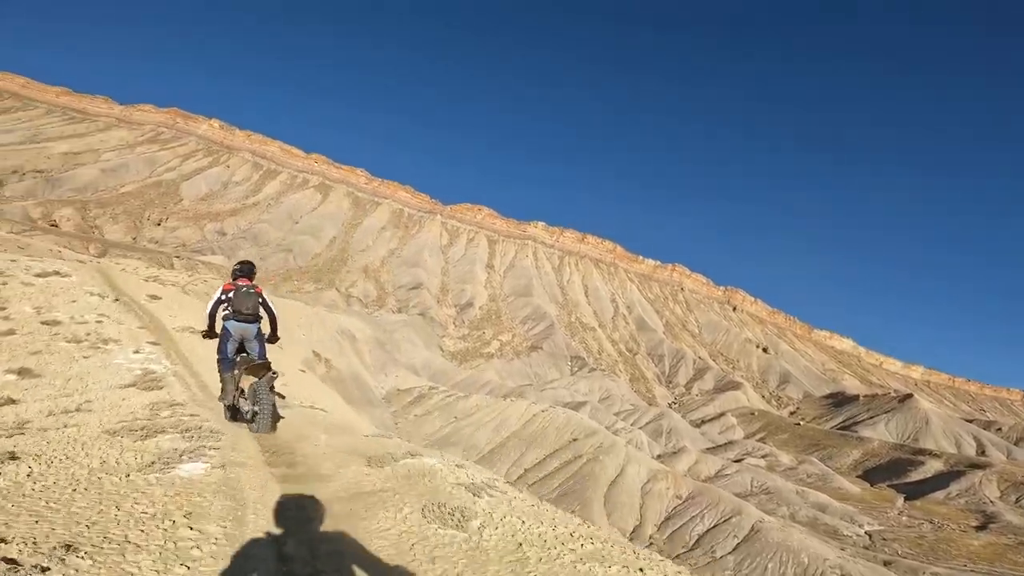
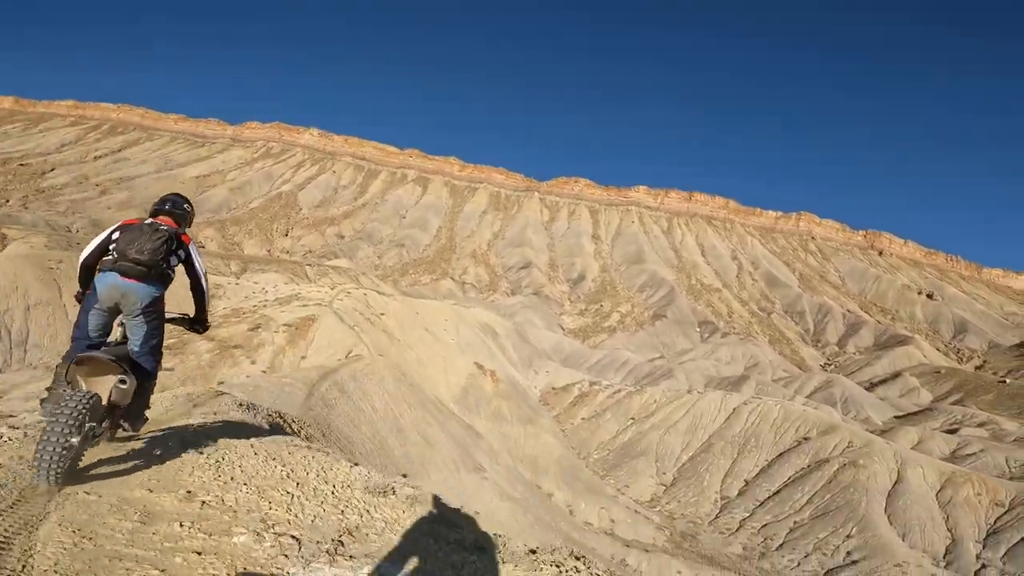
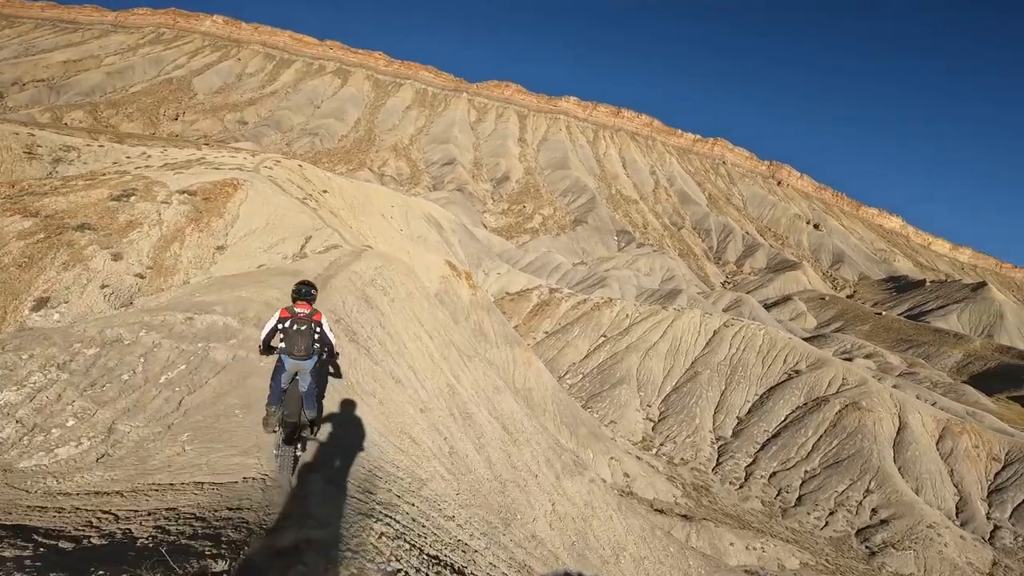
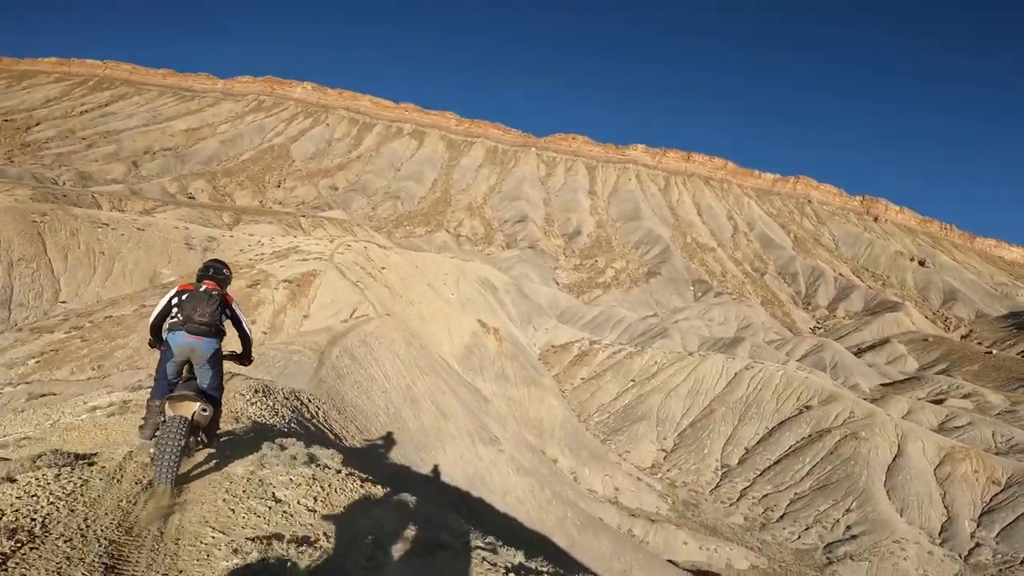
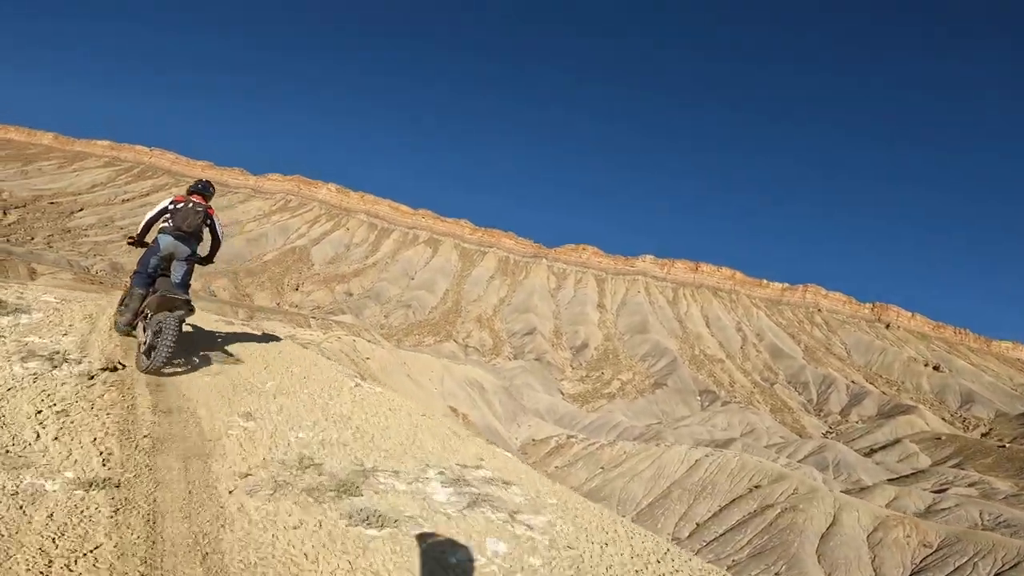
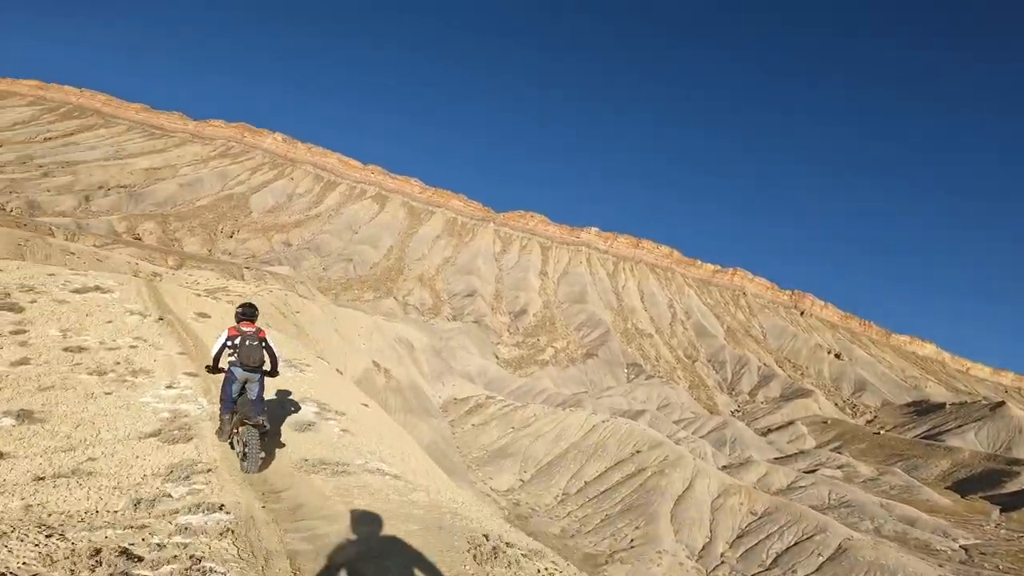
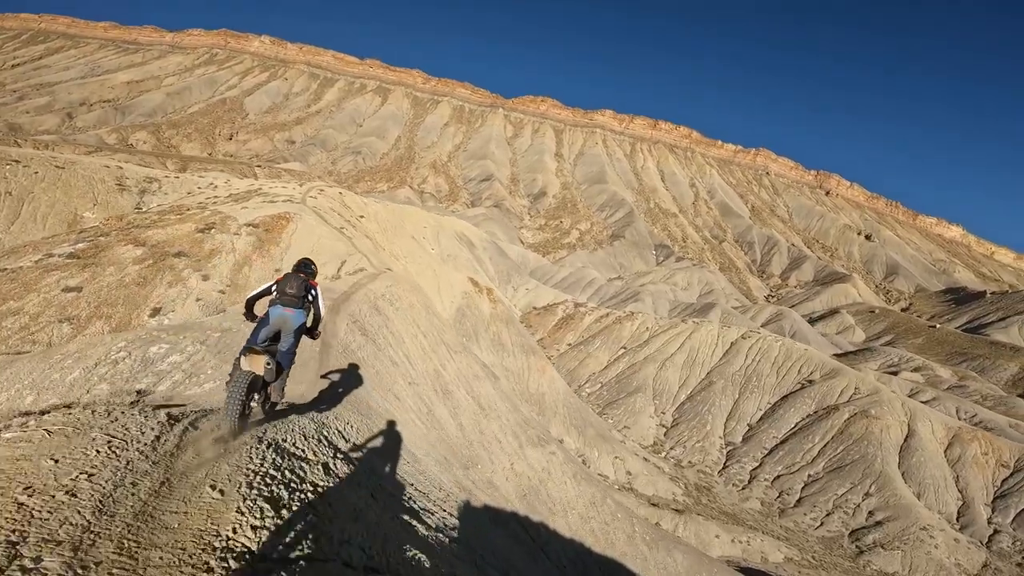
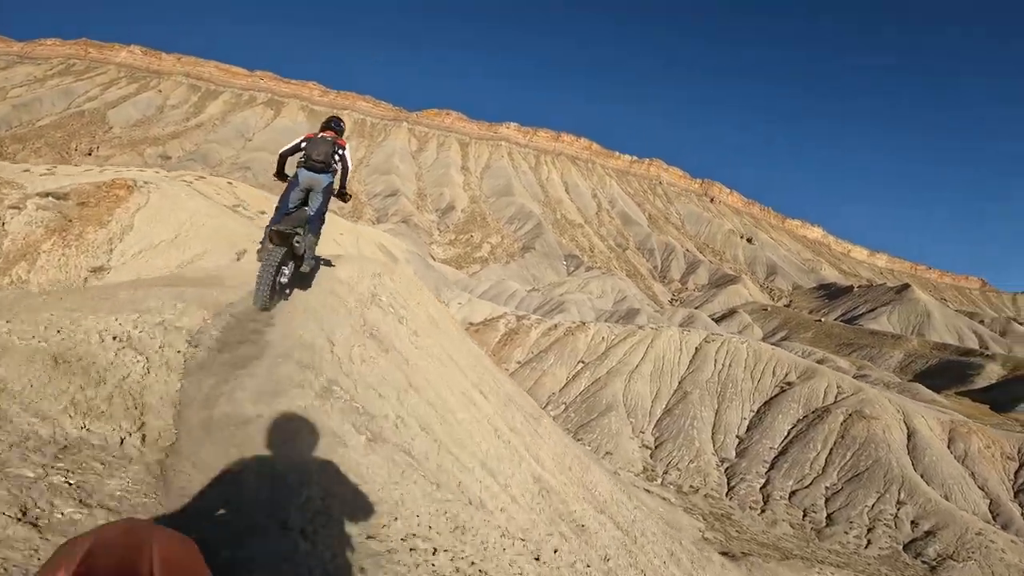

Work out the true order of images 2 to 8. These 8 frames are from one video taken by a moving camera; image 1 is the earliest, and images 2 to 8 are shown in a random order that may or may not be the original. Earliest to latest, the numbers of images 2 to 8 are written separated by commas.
6, 5, 2, 4, 7, 3, 8
